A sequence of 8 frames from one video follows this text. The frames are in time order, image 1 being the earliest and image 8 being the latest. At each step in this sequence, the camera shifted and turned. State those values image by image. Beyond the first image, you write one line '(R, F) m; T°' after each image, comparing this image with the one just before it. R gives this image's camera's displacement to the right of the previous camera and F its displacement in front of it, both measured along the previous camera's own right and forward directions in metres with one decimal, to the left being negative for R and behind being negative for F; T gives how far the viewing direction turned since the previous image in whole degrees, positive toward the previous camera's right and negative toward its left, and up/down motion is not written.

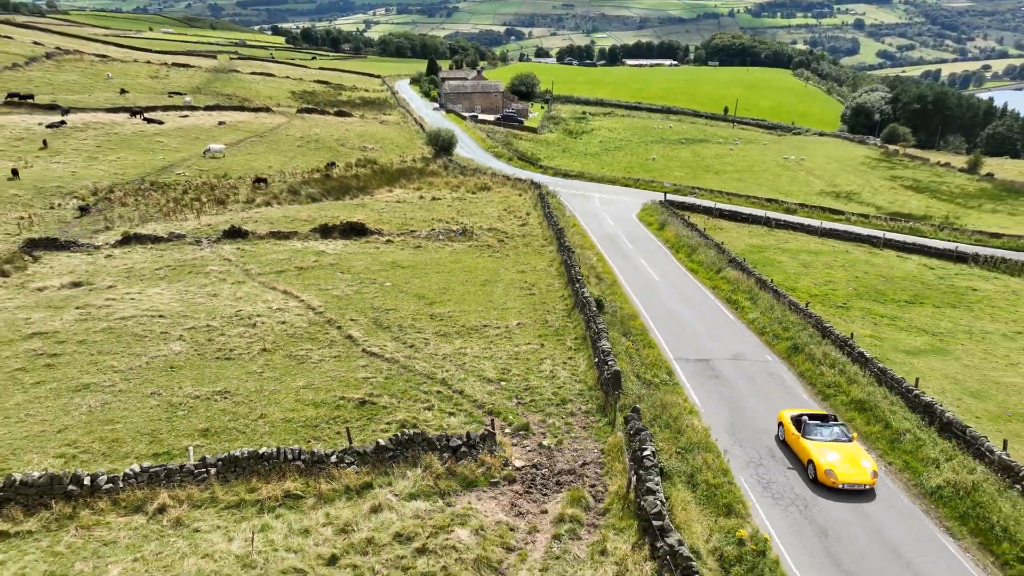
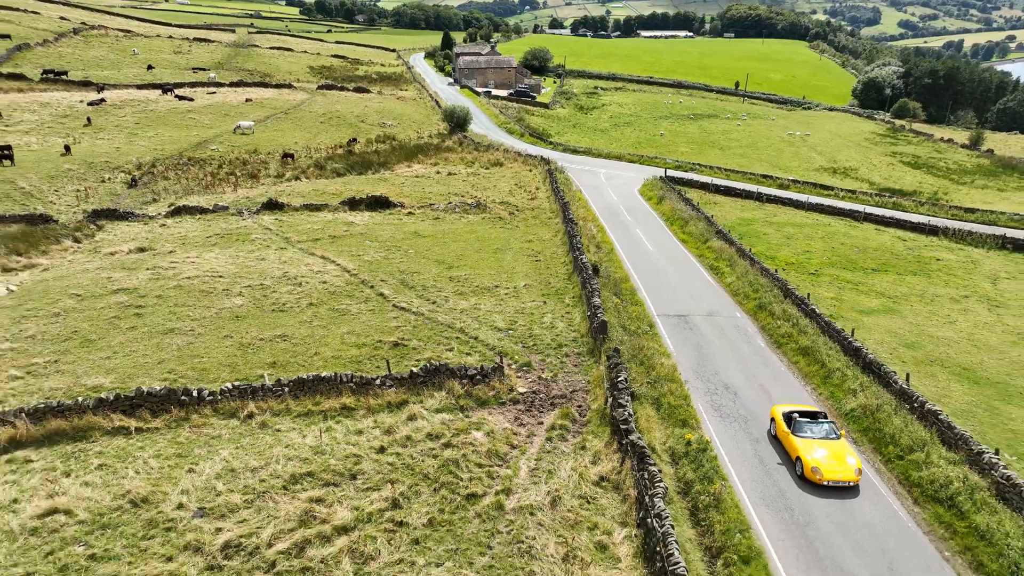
(+0.2, -4.4) m; -1°
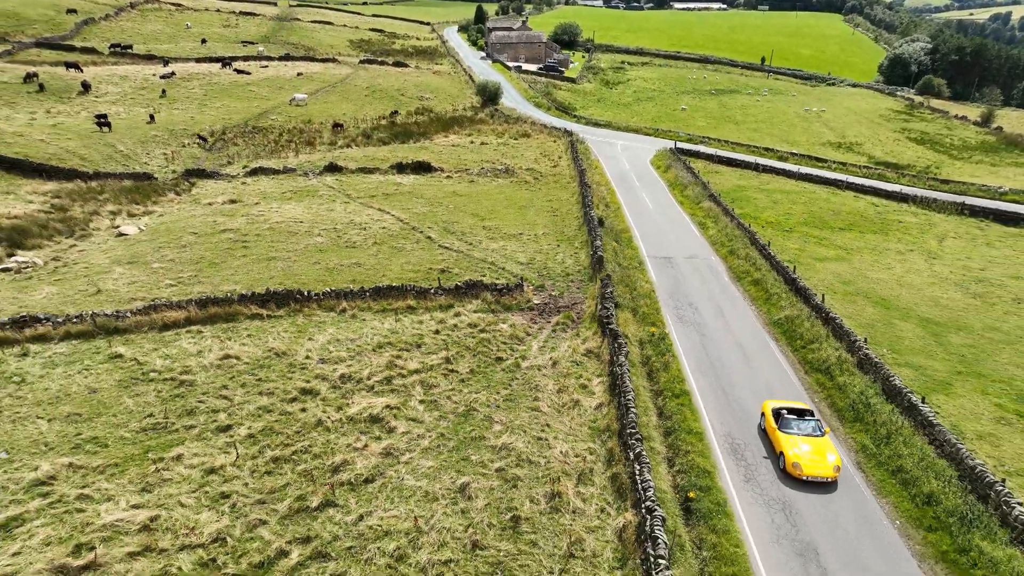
(+0.4, -7.7) m; -2°
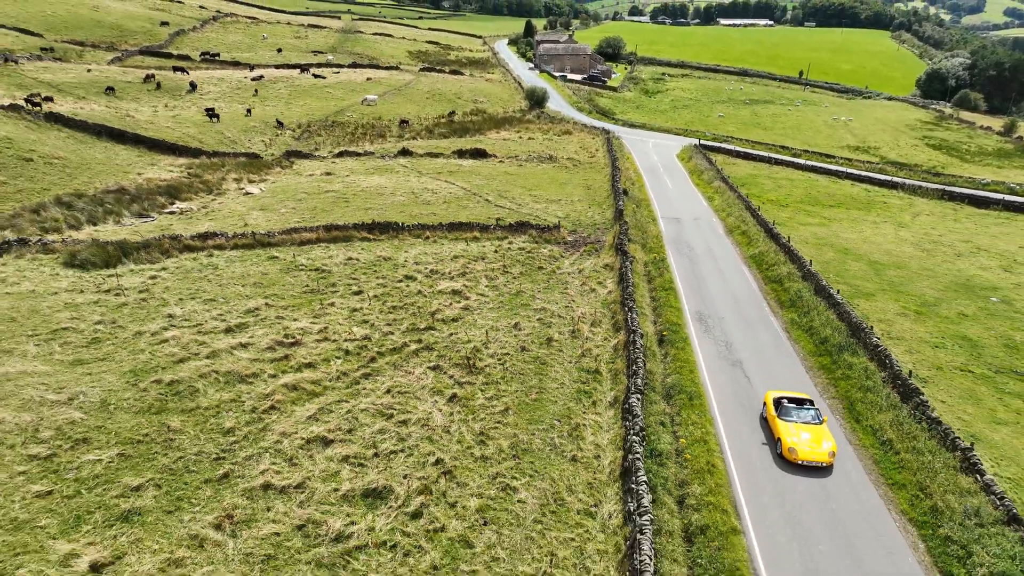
(+0.2, -9.5) m; -3°
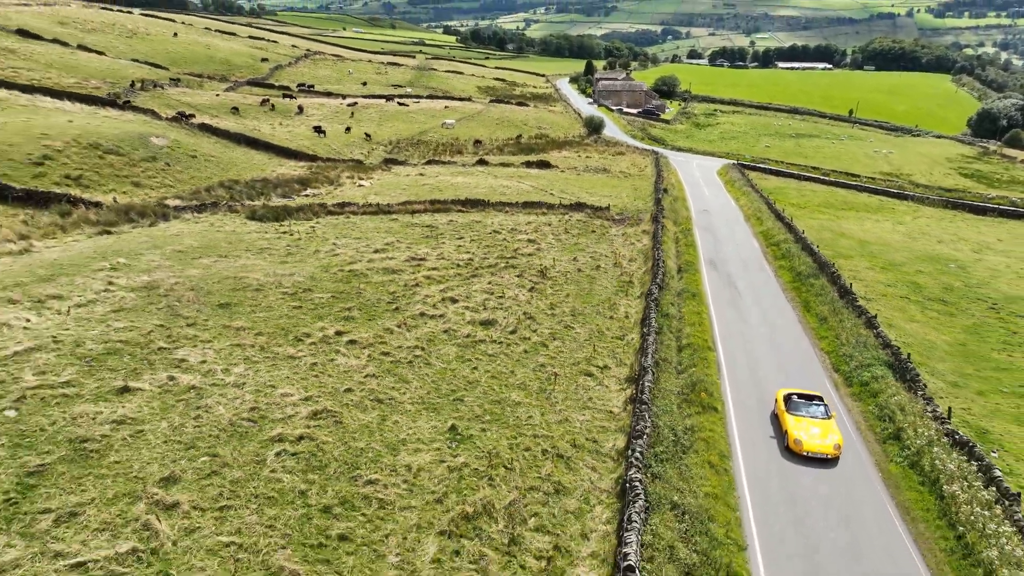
(-0.3, -10.6) m; -4°
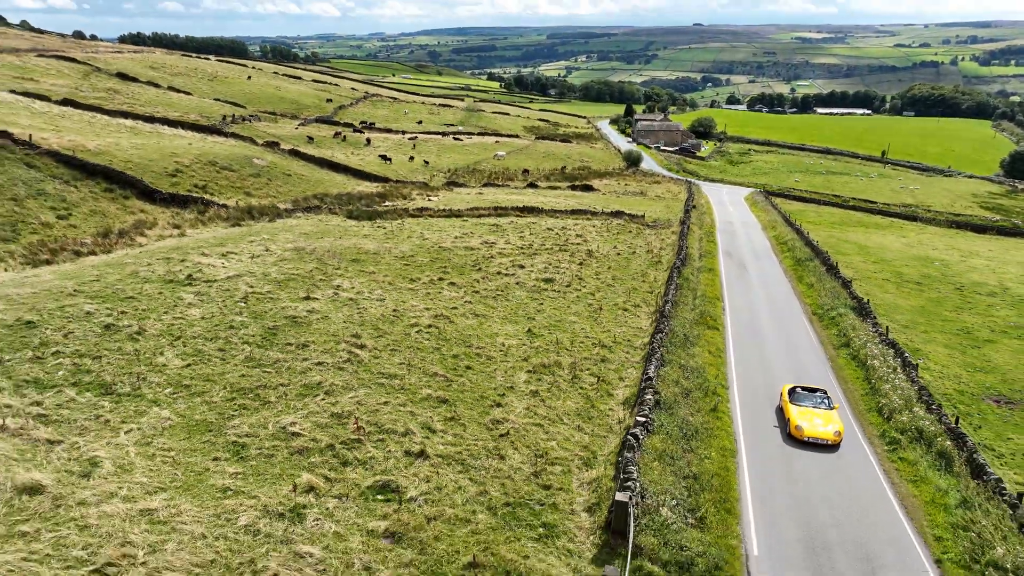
(-0.9, -8.8) m; -3°
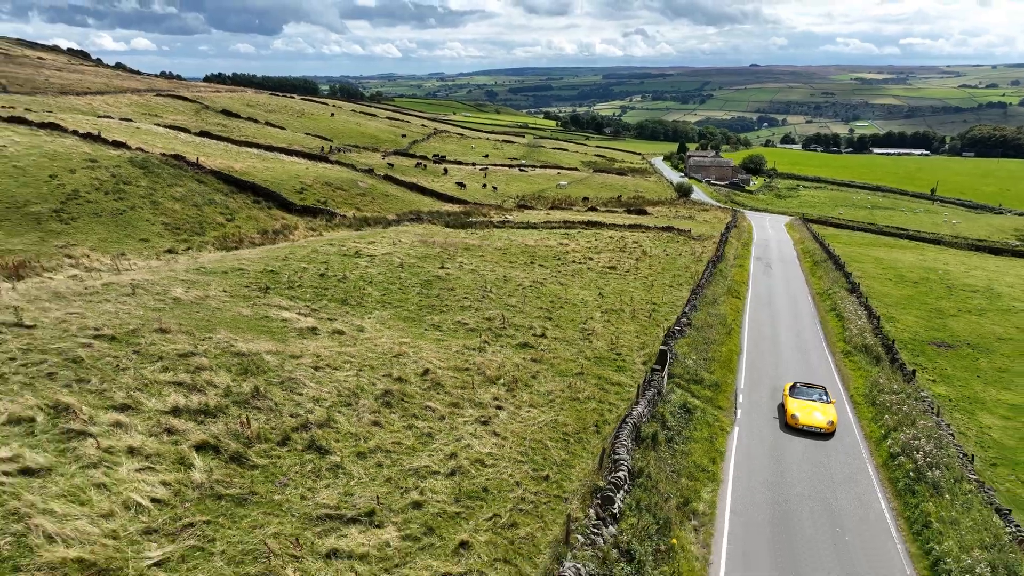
(-1.4, -11.3) m; -4°
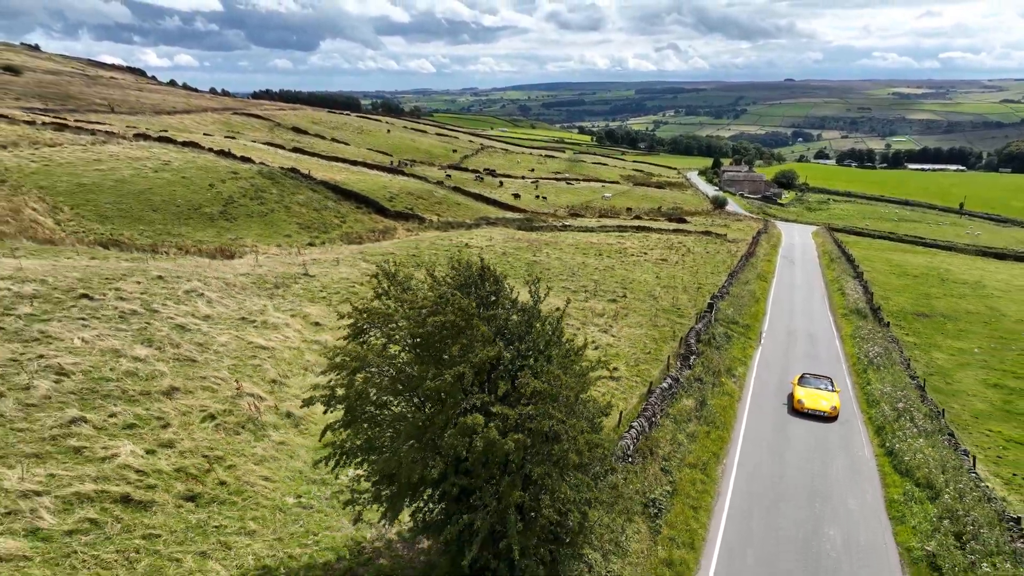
(-3.4, -12.1) m; -2°
